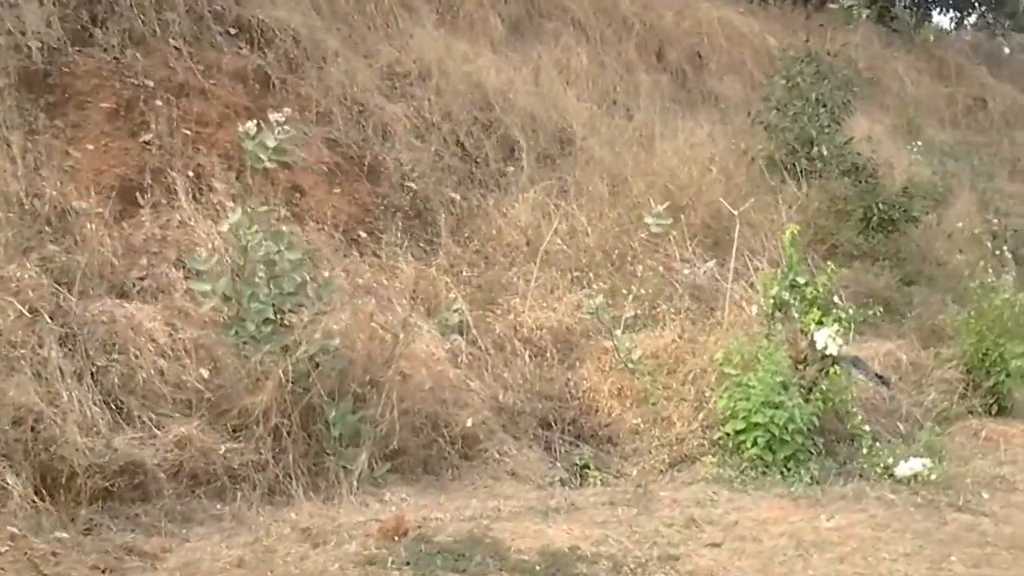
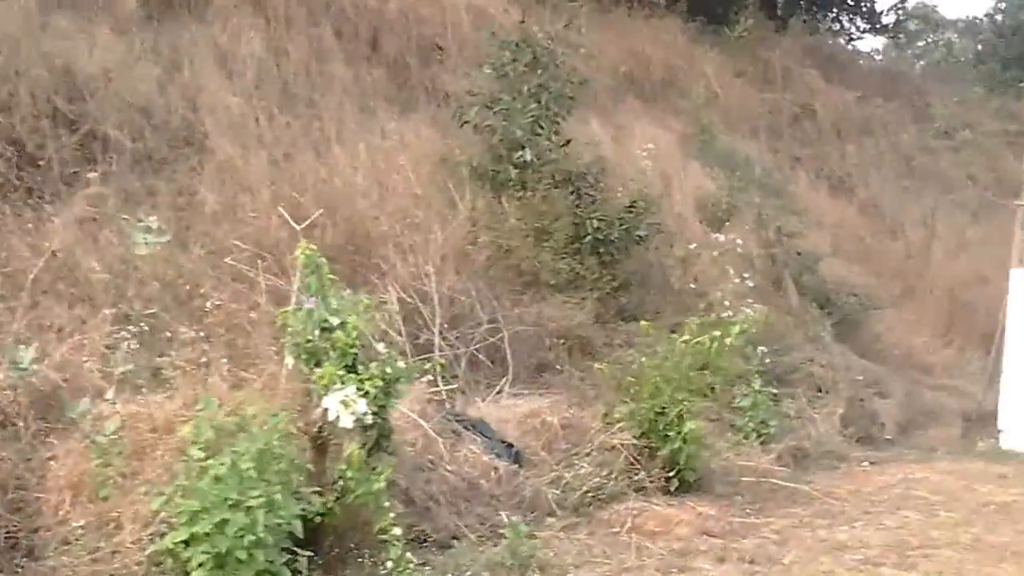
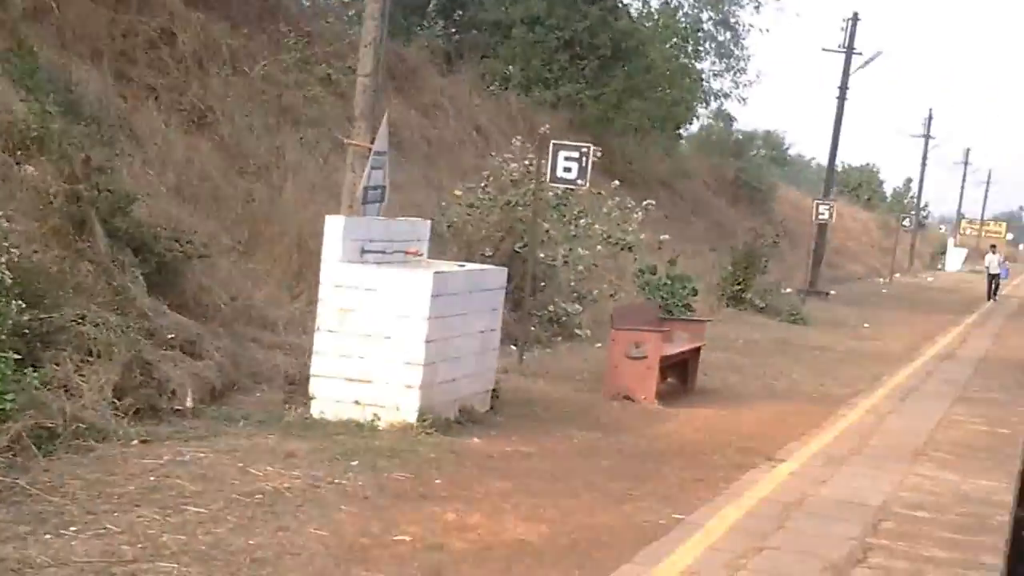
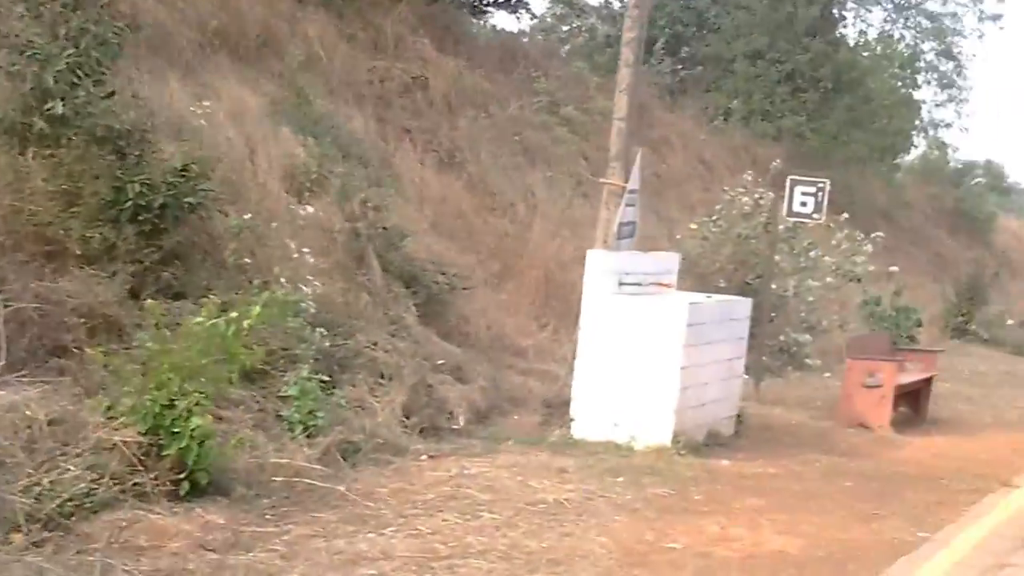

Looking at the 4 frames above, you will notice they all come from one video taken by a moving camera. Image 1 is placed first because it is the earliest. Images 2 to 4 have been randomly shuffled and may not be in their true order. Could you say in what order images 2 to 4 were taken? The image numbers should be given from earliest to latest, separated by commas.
2, 4, 3
